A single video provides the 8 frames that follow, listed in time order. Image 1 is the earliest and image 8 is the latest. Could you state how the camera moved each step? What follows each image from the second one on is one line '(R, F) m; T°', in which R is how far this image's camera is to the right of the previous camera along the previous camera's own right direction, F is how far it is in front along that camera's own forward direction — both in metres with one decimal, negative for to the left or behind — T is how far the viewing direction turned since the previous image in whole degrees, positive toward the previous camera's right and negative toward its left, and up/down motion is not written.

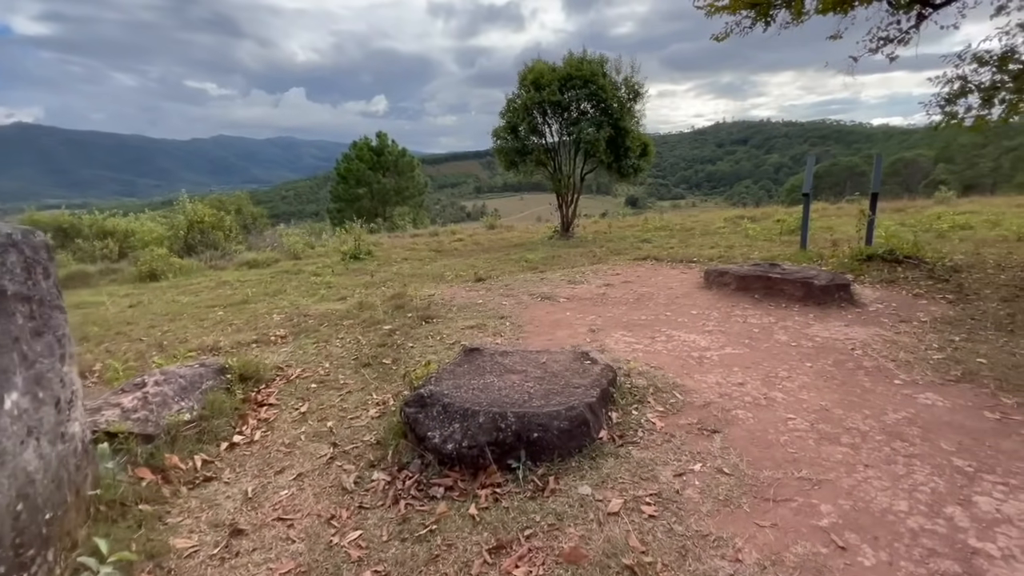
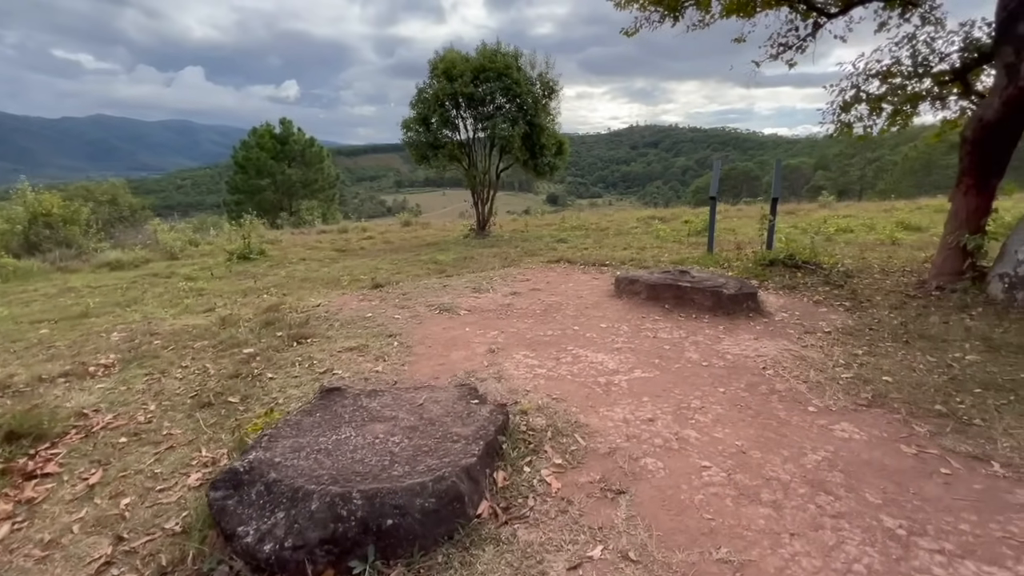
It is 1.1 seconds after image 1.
(+0.4, +0.7) m; +9°
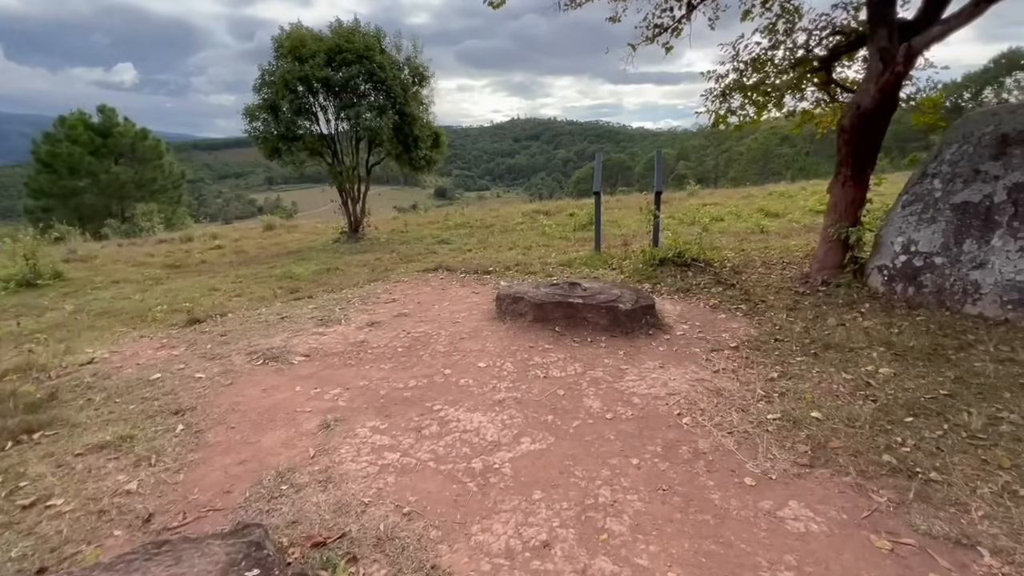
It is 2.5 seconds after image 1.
(+0.4, +1.1) m; +13°
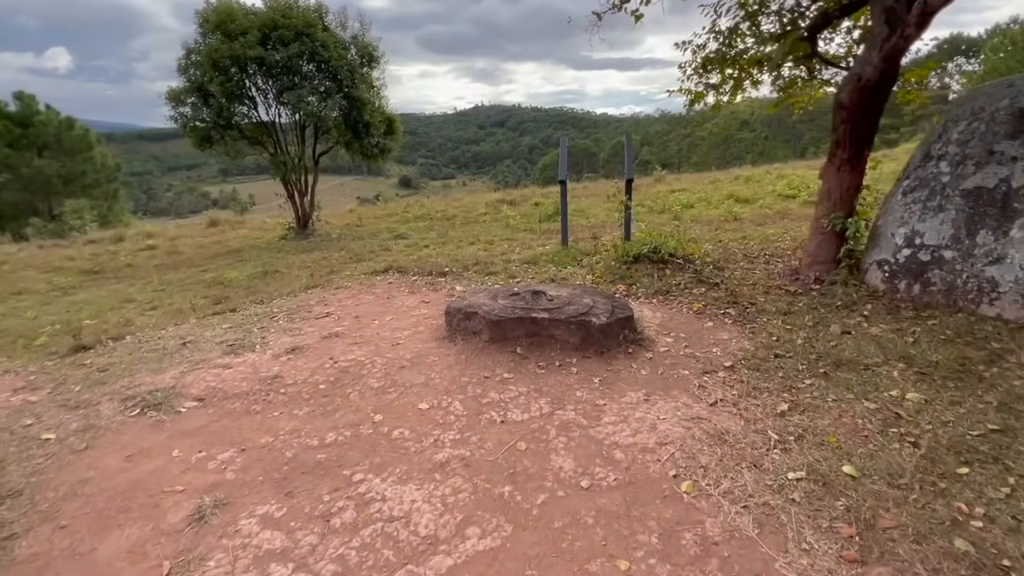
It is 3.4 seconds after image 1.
(+0.2, +0.8) m; +4°
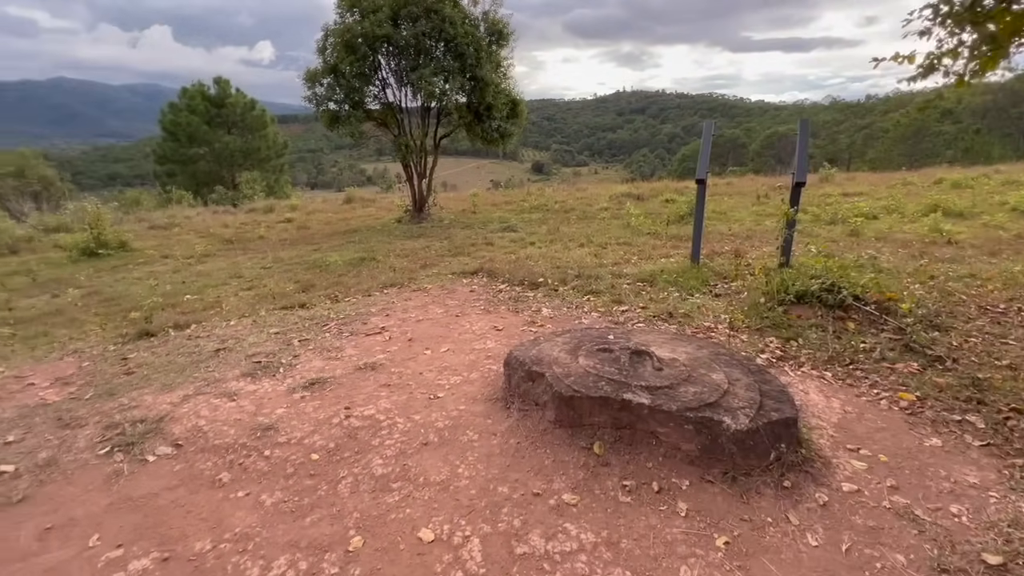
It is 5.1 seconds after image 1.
(+0.2, +1.3) m; -14°
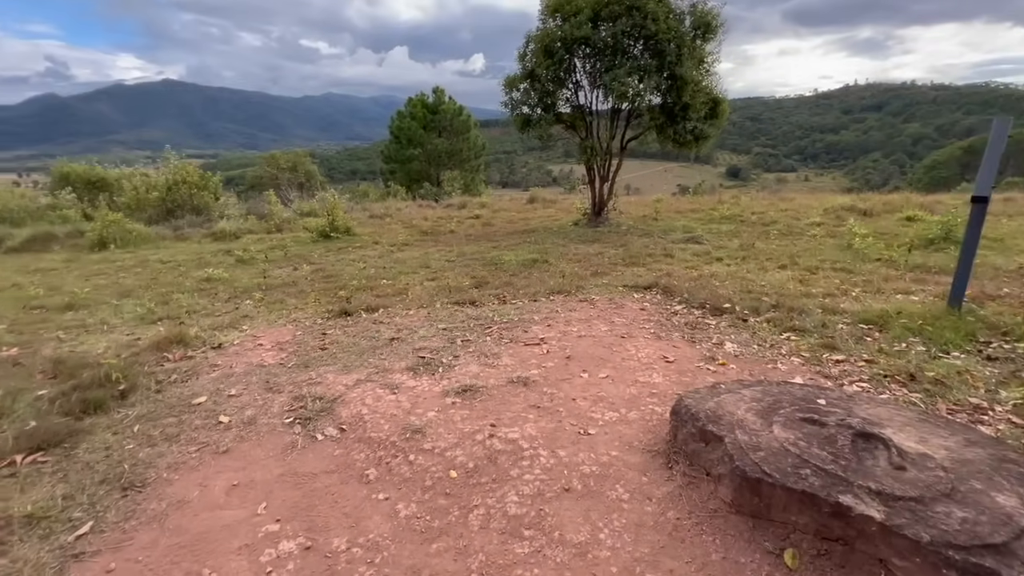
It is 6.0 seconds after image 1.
(0.0, +0.3) m; -21°
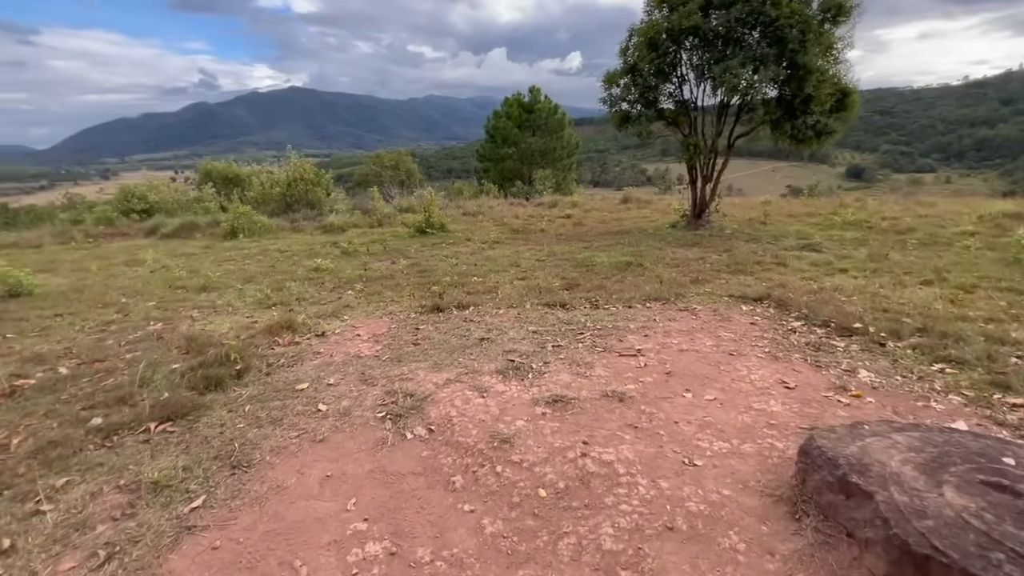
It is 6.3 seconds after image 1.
(-0.1, +0.2) m; -10°
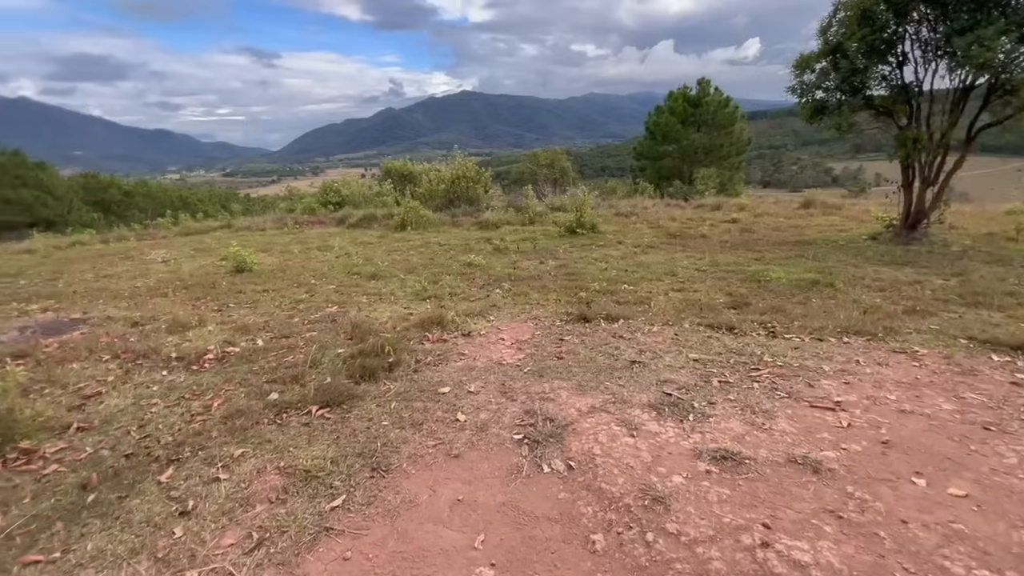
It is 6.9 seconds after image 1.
(-0.1, +0.3) m; -17°
